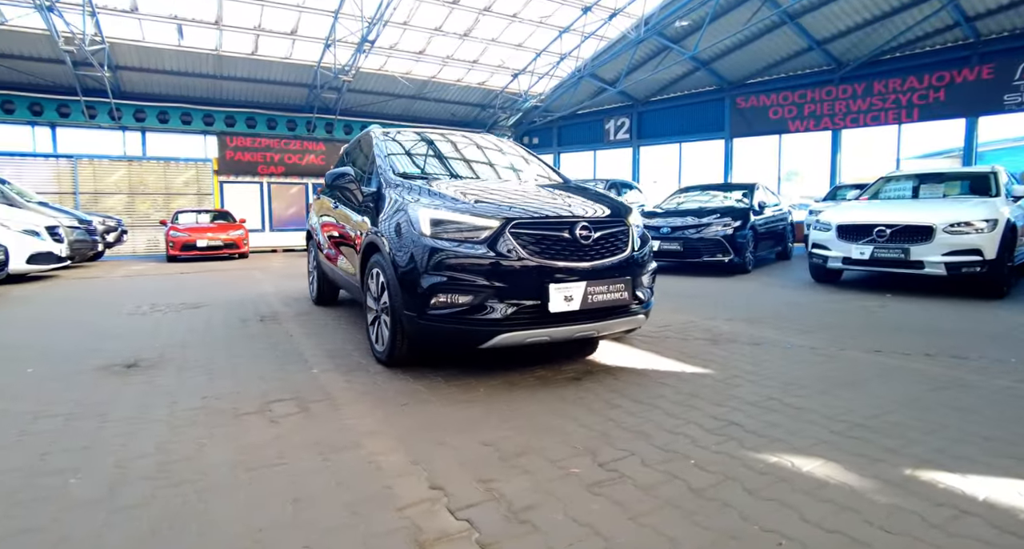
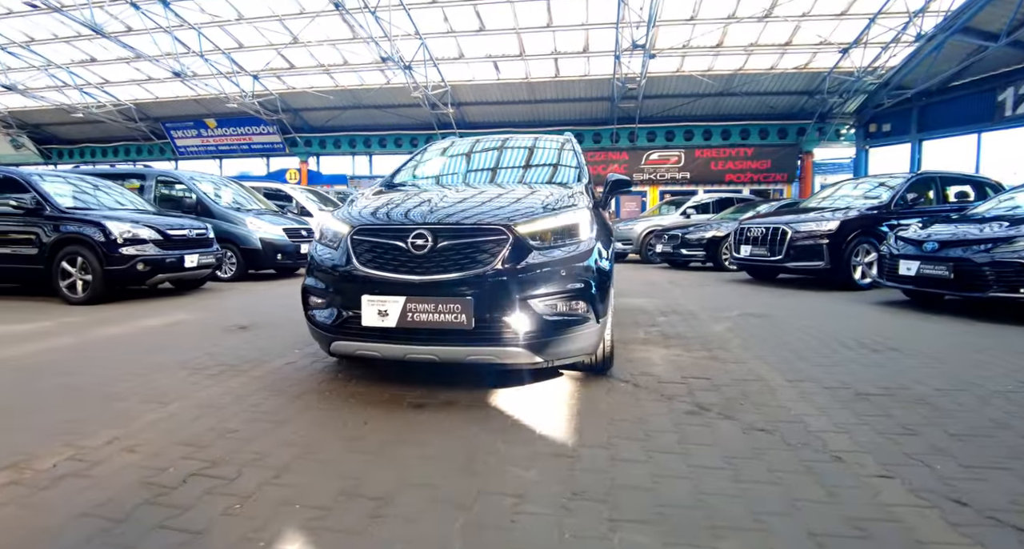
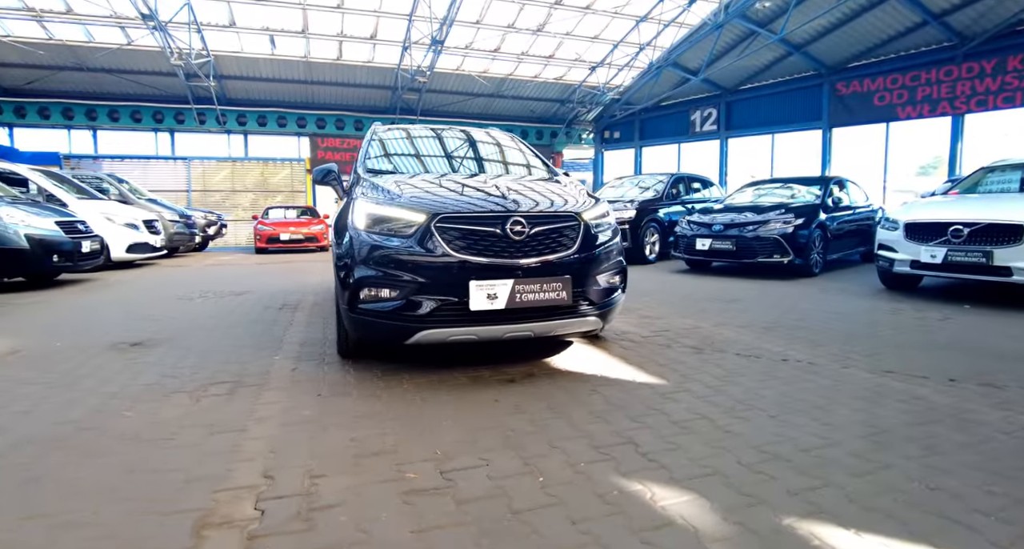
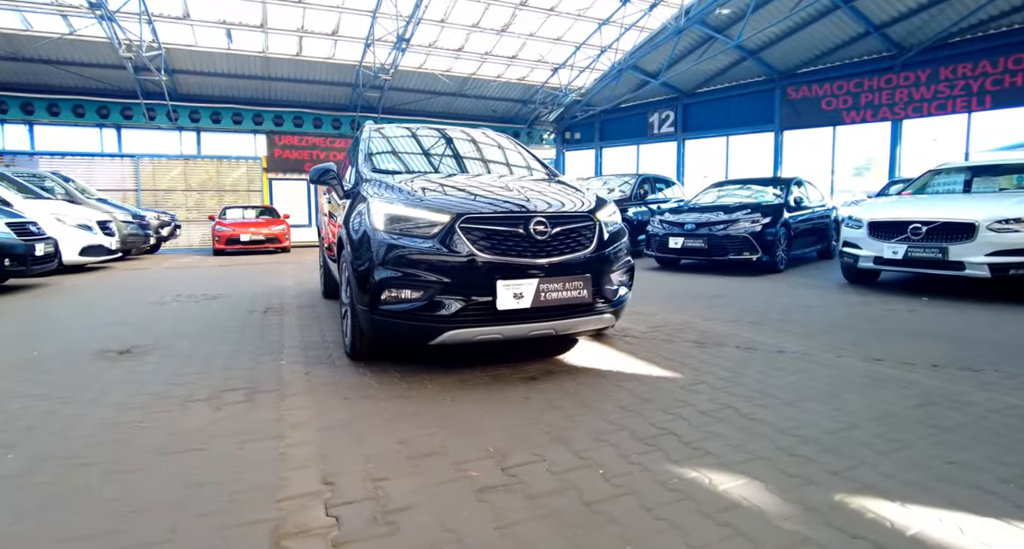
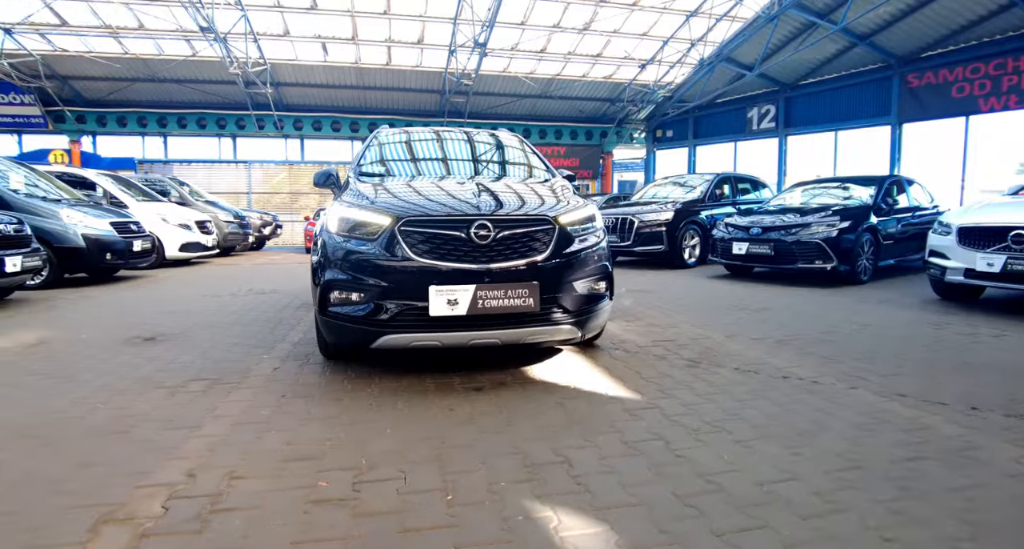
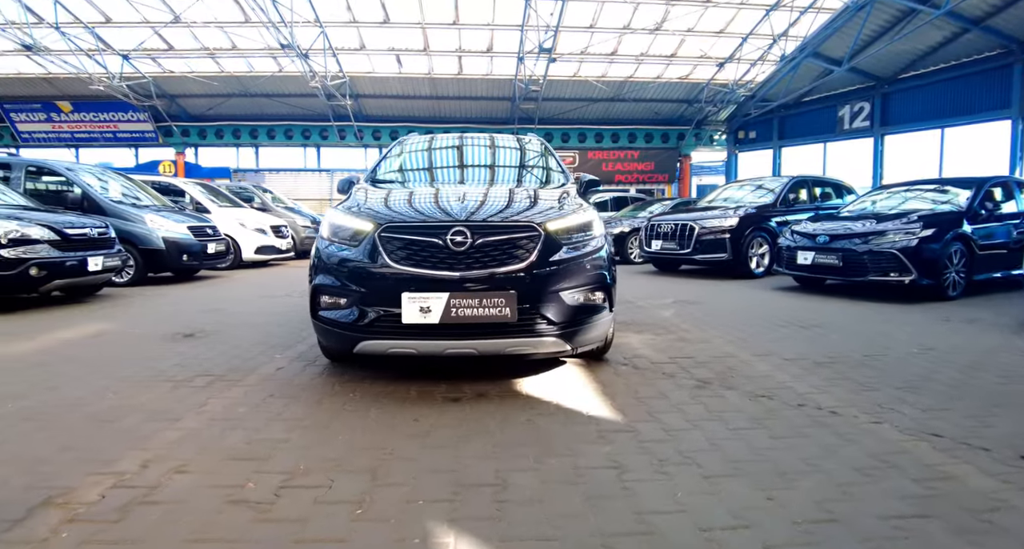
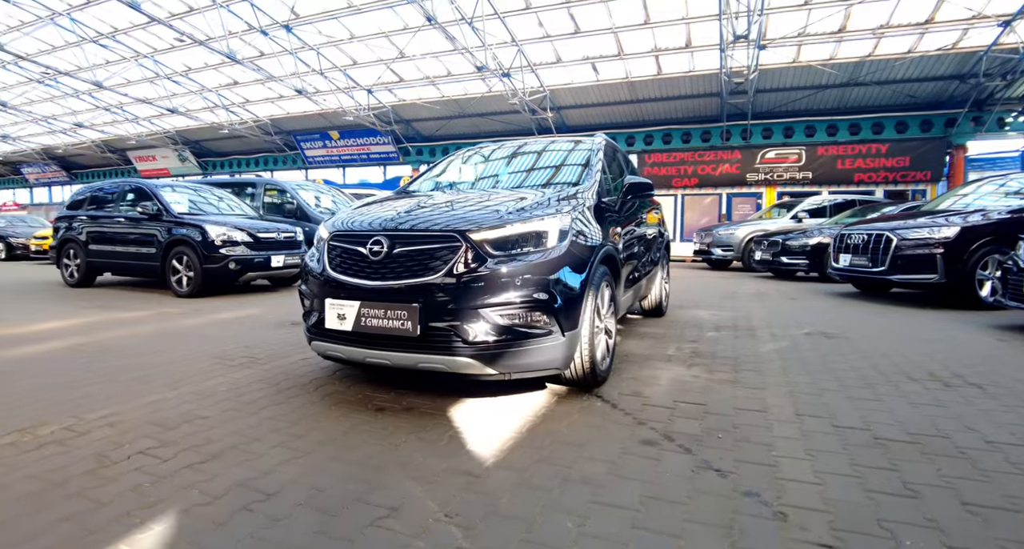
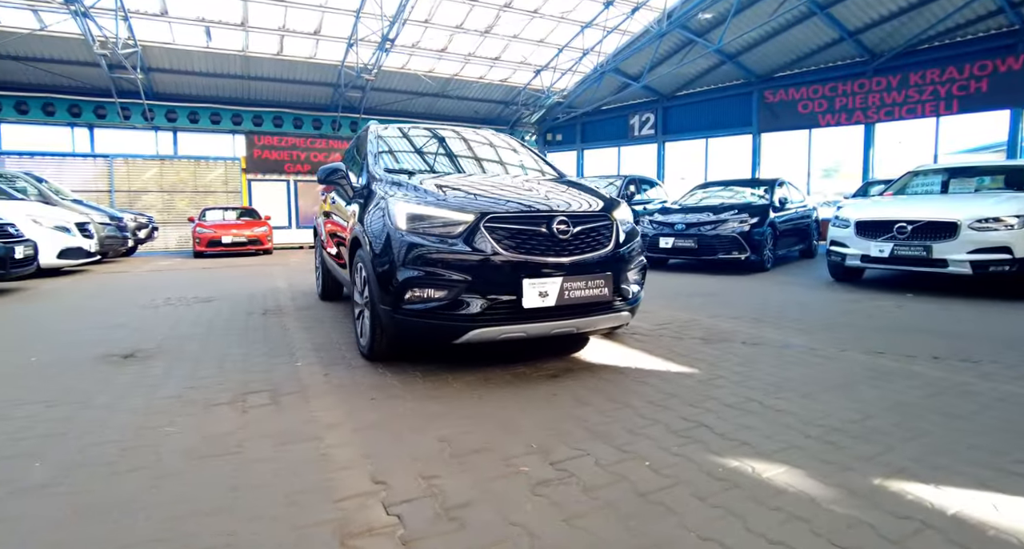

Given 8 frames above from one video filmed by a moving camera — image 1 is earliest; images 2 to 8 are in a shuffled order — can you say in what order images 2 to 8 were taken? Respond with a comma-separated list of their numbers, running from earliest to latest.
8, 4, 3, 5, 6, 2, 7
